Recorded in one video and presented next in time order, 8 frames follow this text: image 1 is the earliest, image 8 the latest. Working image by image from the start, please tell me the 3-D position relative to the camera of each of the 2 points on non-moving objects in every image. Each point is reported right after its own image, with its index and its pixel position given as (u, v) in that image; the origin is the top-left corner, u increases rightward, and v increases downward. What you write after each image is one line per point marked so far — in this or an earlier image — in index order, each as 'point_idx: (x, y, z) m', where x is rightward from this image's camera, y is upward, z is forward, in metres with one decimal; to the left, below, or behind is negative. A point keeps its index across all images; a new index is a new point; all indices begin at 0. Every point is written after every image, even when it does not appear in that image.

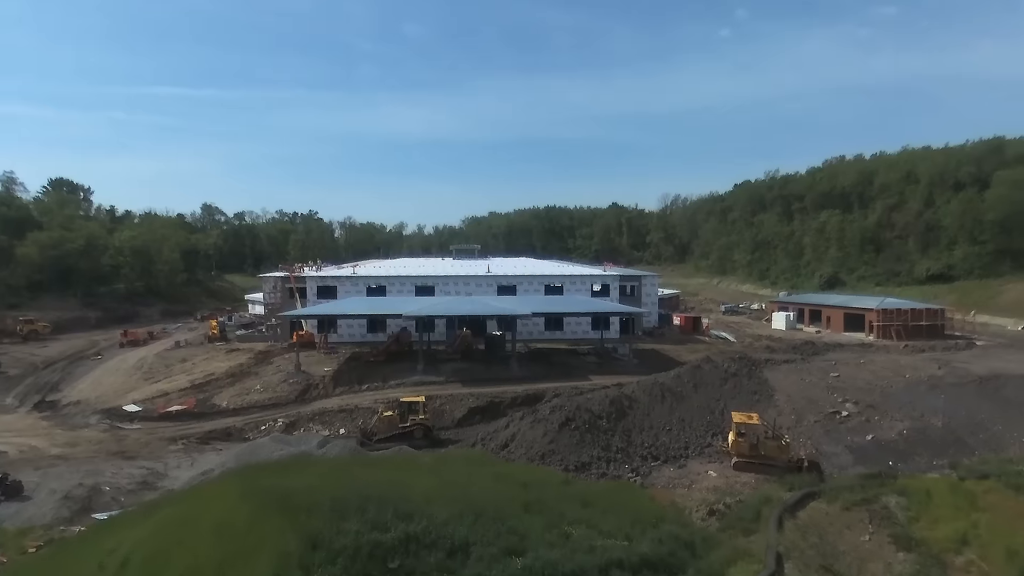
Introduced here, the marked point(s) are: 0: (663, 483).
0: (+4.1, -5.2, +16.6) m
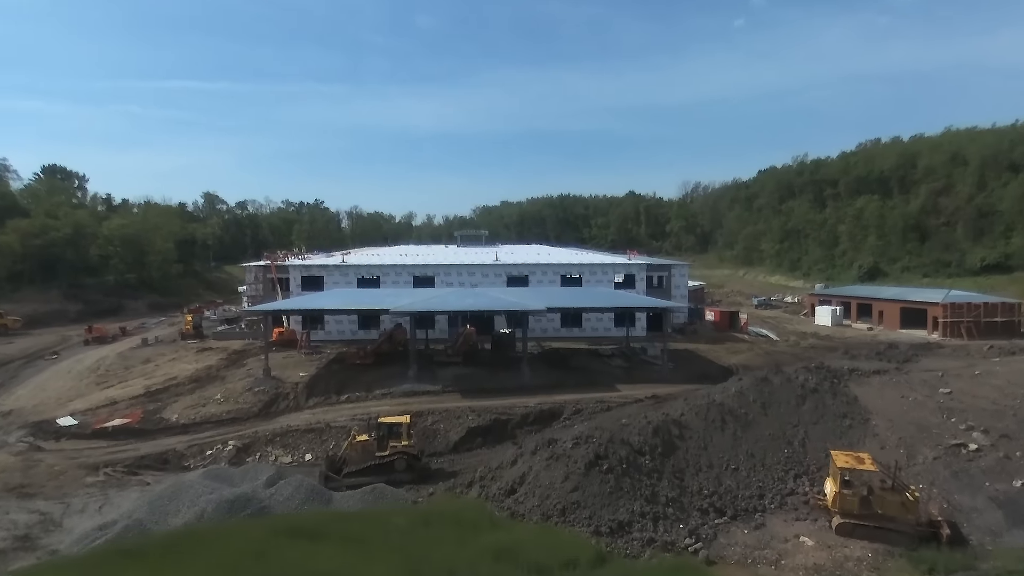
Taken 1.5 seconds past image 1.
0: (+4.2, -5.0, +11.5) m
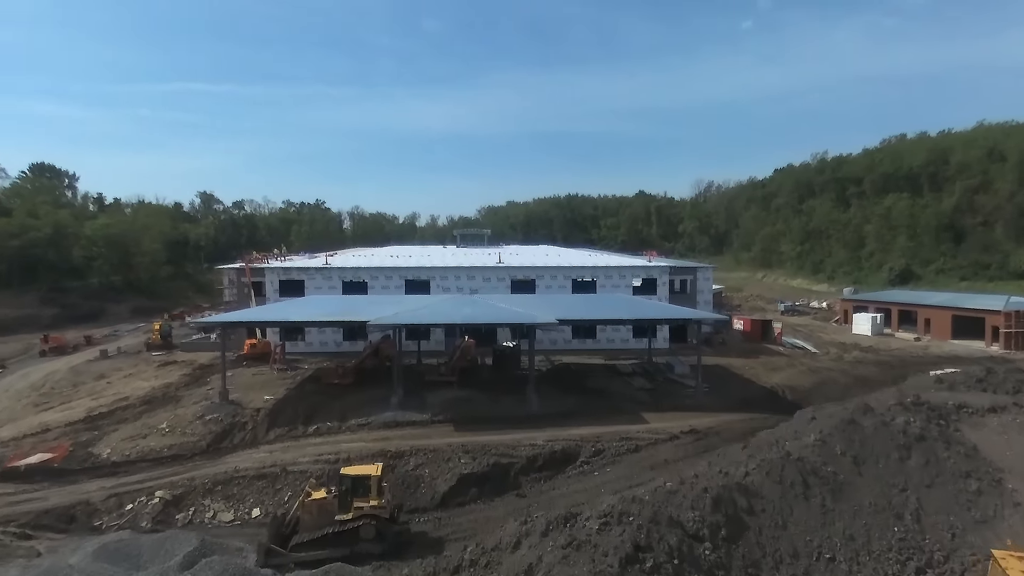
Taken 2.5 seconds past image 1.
0: (+4.2, -5.2, +7.4) m
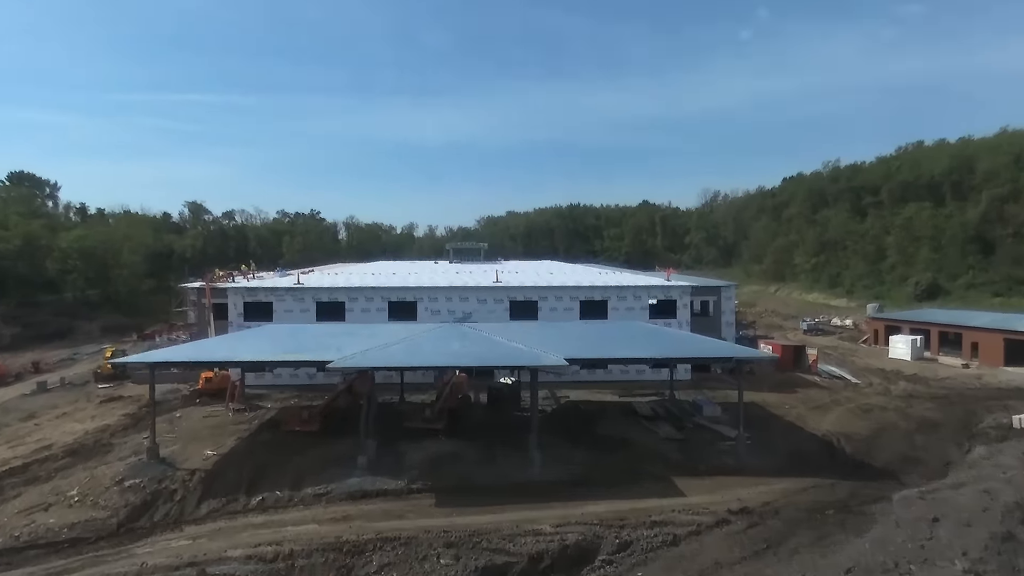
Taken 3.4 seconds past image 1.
0: (+4.1, -5.8, +3.3) m
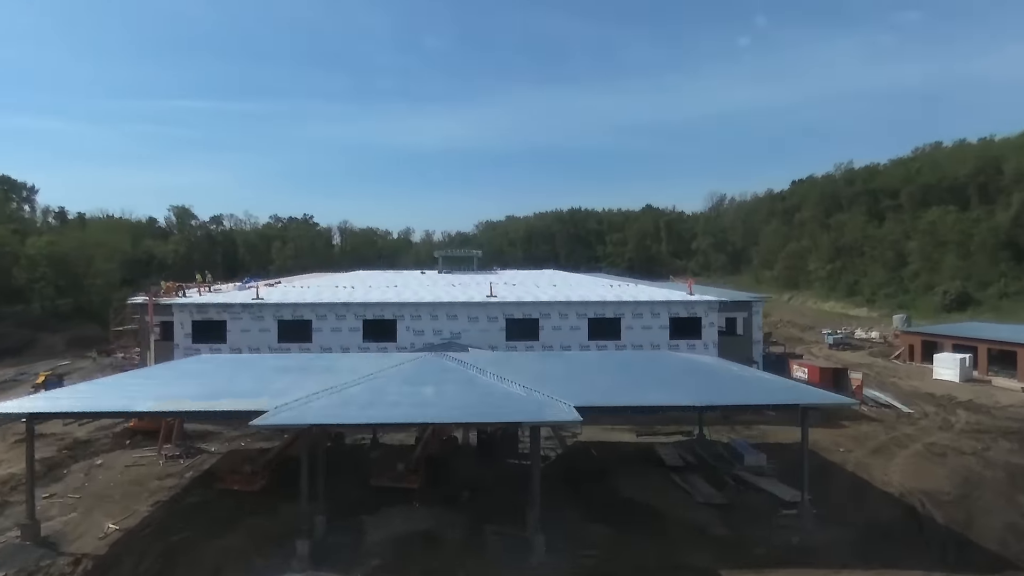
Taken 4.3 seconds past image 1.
0: (+4.0, -6.2, -0.8) m
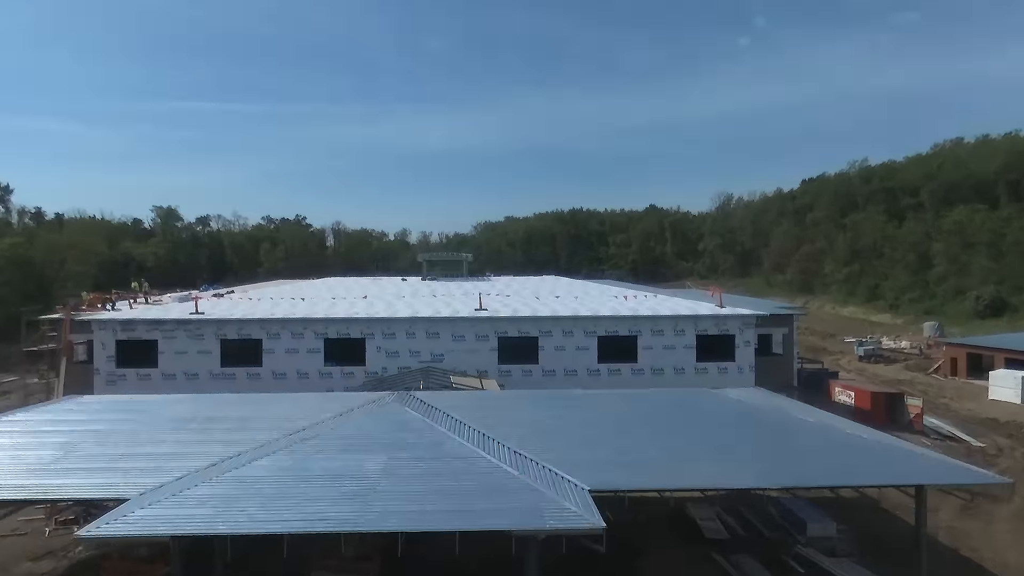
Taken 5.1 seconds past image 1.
0: (+3.8, -6.5, -4.8) m
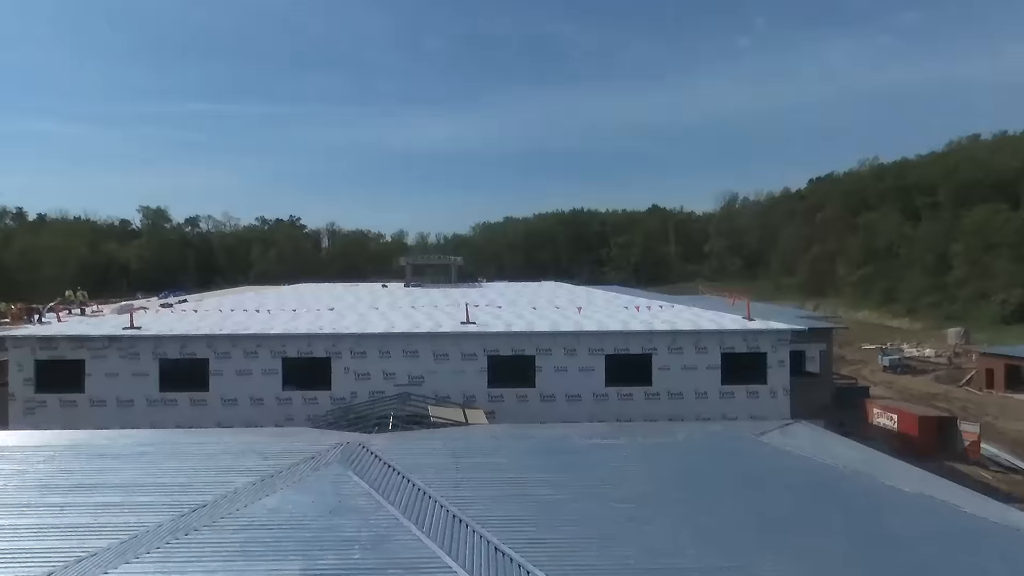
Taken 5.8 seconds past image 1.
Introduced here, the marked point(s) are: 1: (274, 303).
0: (+3.6, -6.8, -7.8) m
1: (-7.5, -0.4, +19.4) m
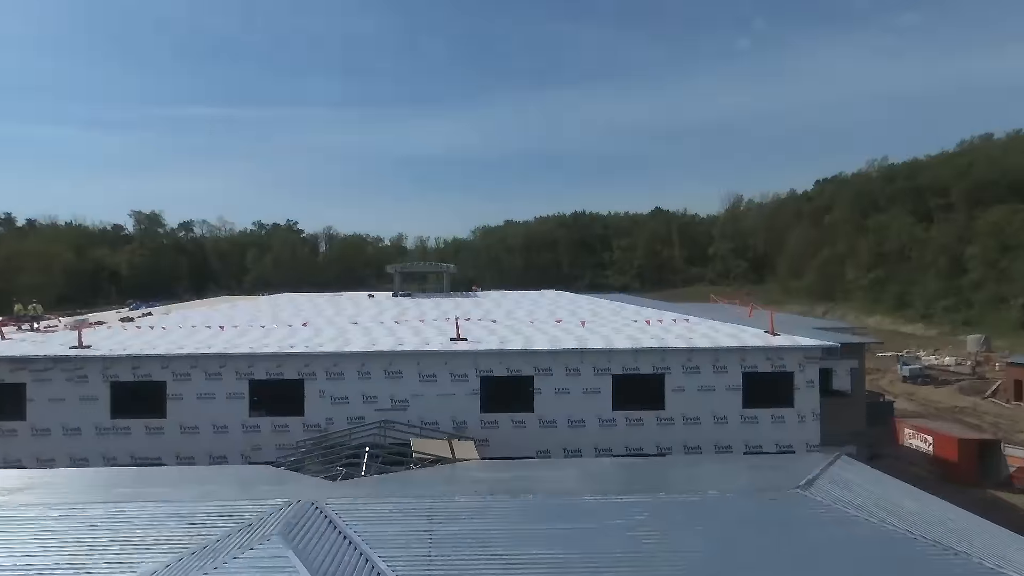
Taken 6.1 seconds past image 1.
0: (+3.5, -6.9, -9.6) m
1: (-7.6, -0.8, +17.7) m
